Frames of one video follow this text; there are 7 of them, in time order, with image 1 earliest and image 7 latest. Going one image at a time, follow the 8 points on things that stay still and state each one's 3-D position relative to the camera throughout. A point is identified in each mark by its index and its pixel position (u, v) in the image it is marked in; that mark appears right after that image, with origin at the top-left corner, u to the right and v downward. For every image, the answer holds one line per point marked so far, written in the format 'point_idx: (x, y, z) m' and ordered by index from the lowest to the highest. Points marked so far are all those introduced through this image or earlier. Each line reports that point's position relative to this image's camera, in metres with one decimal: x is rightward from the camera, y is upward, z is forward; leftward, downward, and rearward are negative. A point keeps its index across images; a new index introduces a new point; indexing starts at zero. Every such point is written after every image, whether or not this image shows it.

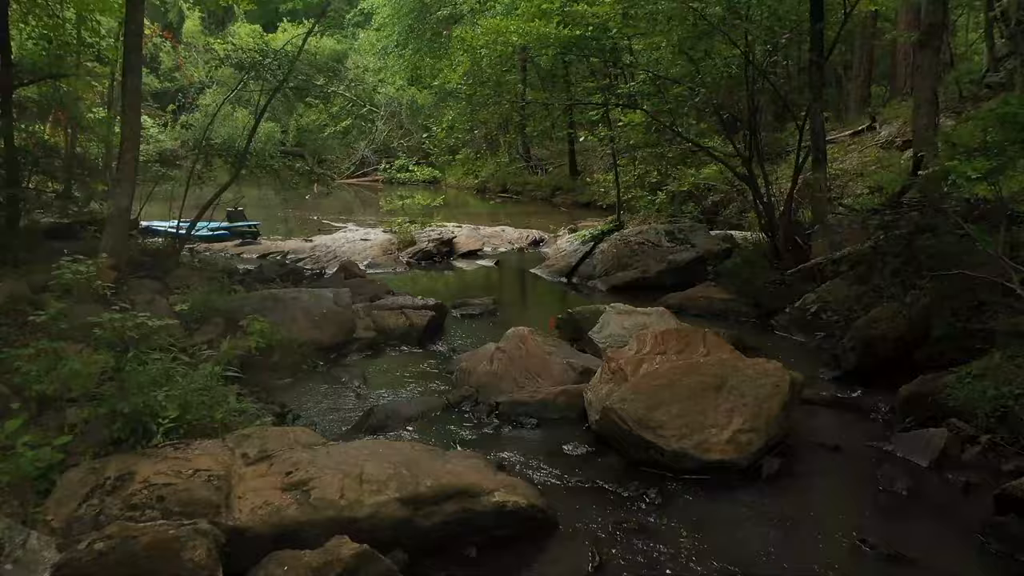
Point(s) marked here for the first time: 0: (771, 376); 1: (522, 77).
0: (+1.8, -0.6, +5.8) m
1: (+0.2, +3.9, +15.5) m
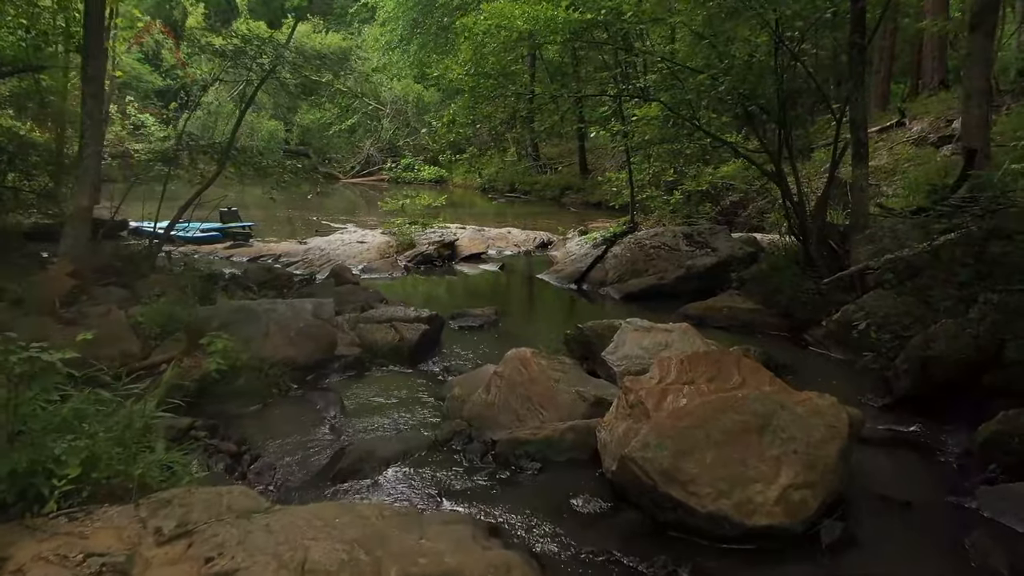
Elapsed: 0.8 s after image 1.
0: (+1.8, -0.7, +4.8) m
1: (+0.3, +3.8, +14.5) m
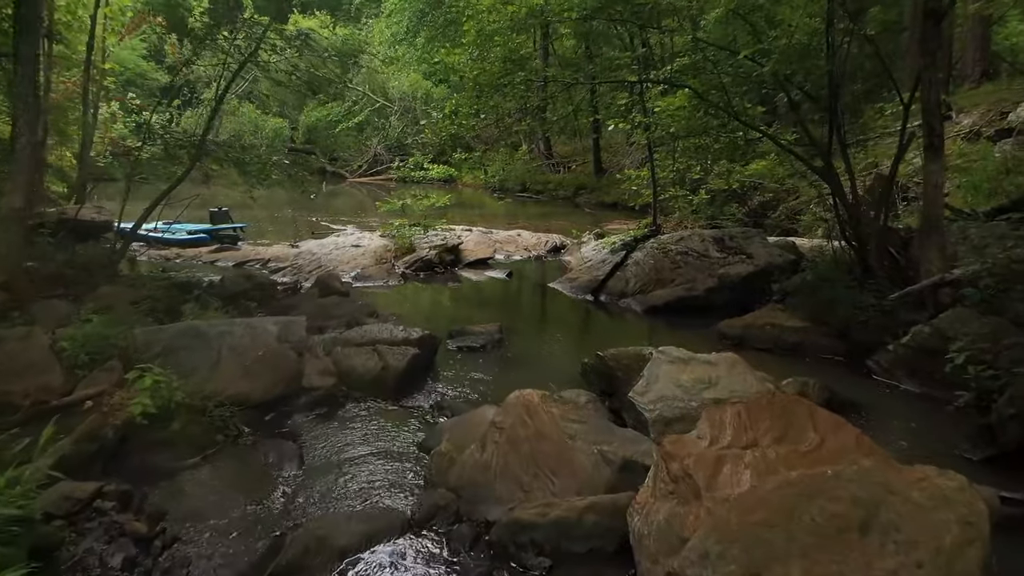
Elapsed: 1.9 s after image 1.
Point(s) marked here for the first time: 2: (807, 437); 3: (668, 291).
0: (+1.8, -0.9, +3.4) m
1: (+0.5, +3.7, +13.1) m
2: (+1.5, -0.7, +4.1) m
3: (+2.0, 0.0, +10.5) m
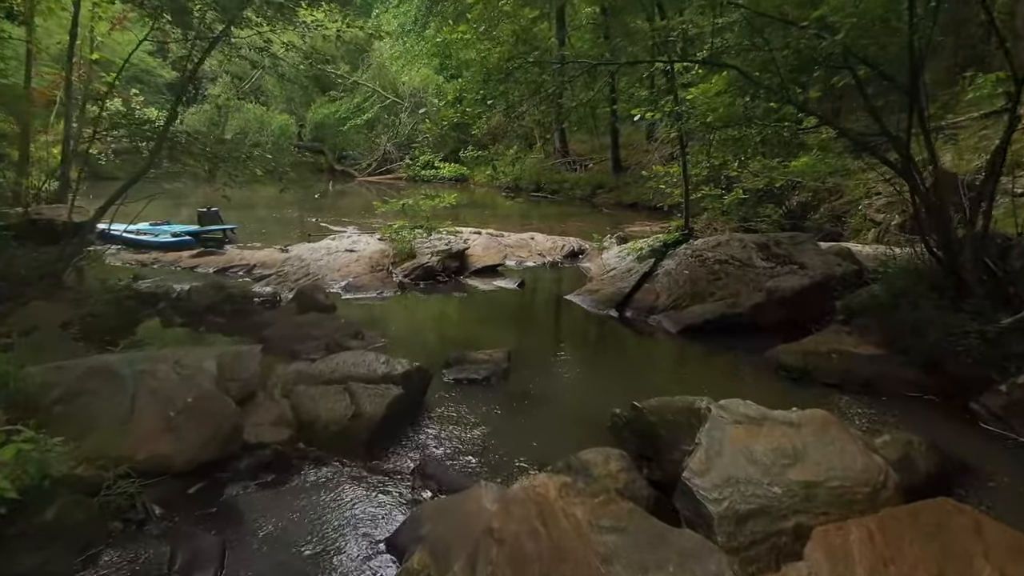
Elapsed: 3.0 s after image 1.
0: (+1.8, -1.0, +1.8) m
1: (+0.6, +3.5, +11.5) m
2: (+1.5, -0.9, +2.6) m
3: (+2.1, -0.2, +9.0) m
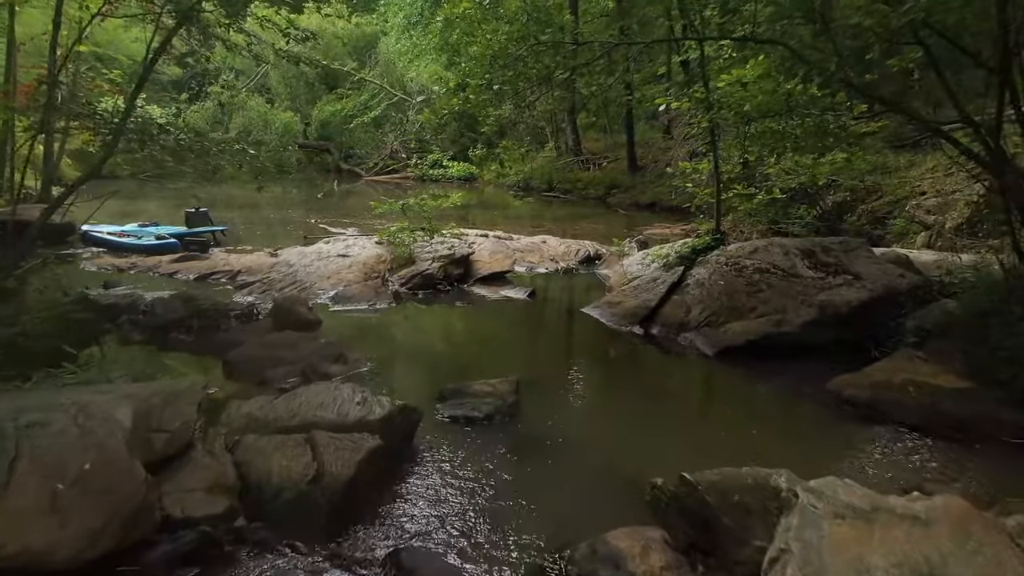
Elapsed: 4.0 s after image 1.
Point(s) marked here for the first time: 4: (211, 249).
0: (+1.8, -1.2, +0.6) m
1: (+0.8, +3.4, +10.3) m
2: (+1.5, -1.0, +1.3) m
3: (+2.2, -0.3, +7.7) m
4: (-5.2, +0.7, +14.6) m
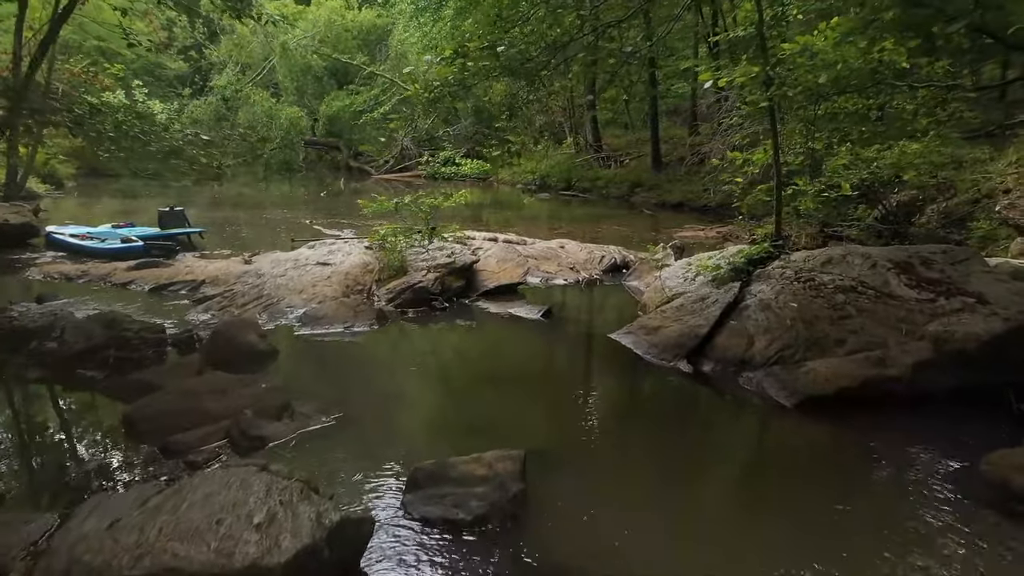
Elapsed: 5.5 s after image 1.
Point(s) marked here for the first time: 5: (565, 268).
0: (+1.7, -1.3, -1.4) m
1: (+0.9, +3.2, +8.4) m
2: (+1.4, -1.2, -0.6) m
3: (+2.2, -0.5, +5.8) m
4: (-5.0, +0.5, +12.8) m
5: (+0.7, +0.3, +10.8) m
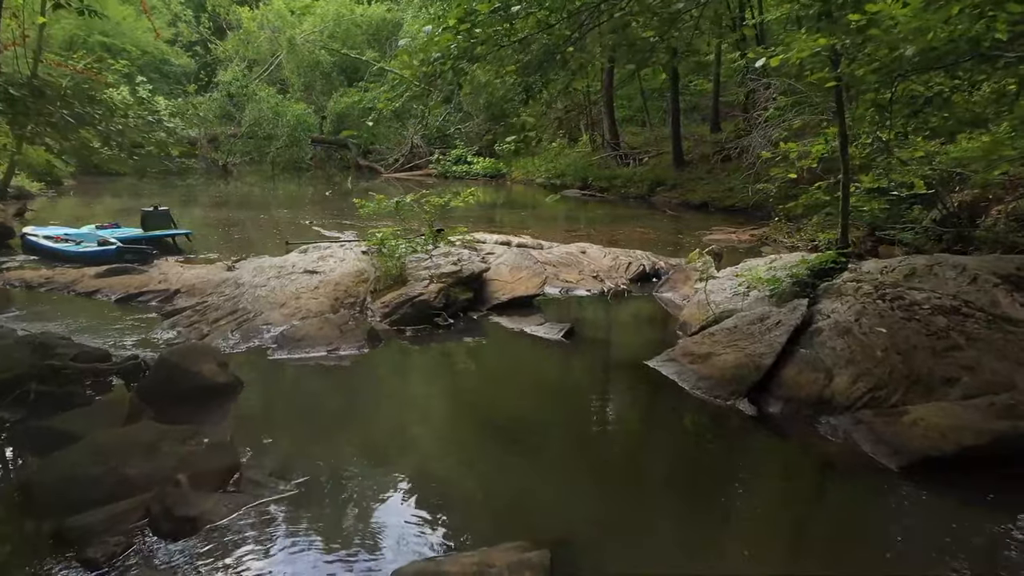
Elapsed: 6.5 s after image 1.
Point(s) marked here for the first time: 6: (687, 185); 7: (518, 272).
0: (+1.7, -1.5, -2.6) m
1: (+1.0, +3.1, +7.1) m
2: (+1.4, -1.3, -1.9) m
3: (+2.3, -0.6, +4.5) m
4: (-4.8, +0.4, +11.6) m
5: (+0.9, +0.1, +9.5) m
6: (+4.1, +2.4, +19.2) m
7: (+0.1, +0.2, +9.0) m
